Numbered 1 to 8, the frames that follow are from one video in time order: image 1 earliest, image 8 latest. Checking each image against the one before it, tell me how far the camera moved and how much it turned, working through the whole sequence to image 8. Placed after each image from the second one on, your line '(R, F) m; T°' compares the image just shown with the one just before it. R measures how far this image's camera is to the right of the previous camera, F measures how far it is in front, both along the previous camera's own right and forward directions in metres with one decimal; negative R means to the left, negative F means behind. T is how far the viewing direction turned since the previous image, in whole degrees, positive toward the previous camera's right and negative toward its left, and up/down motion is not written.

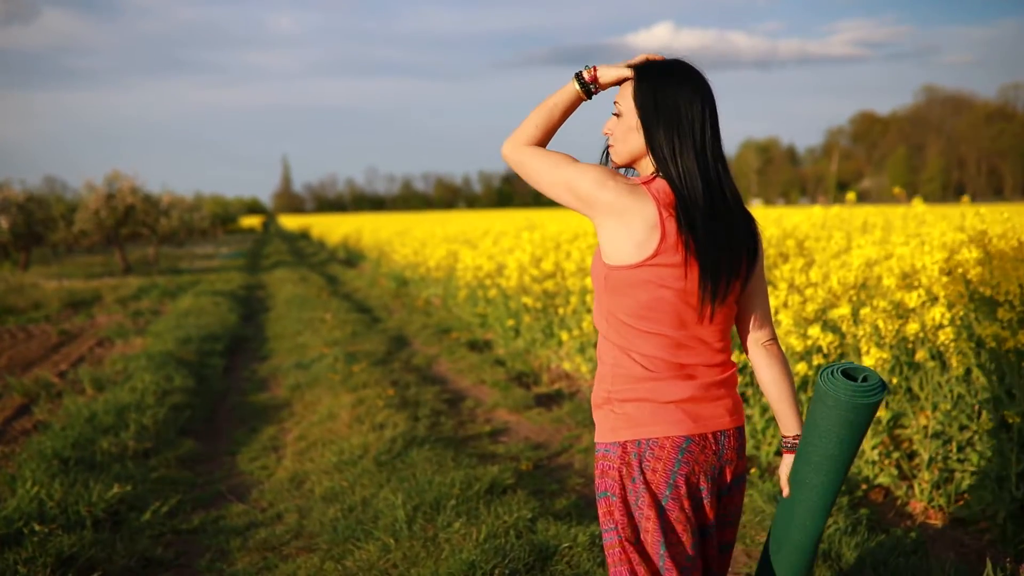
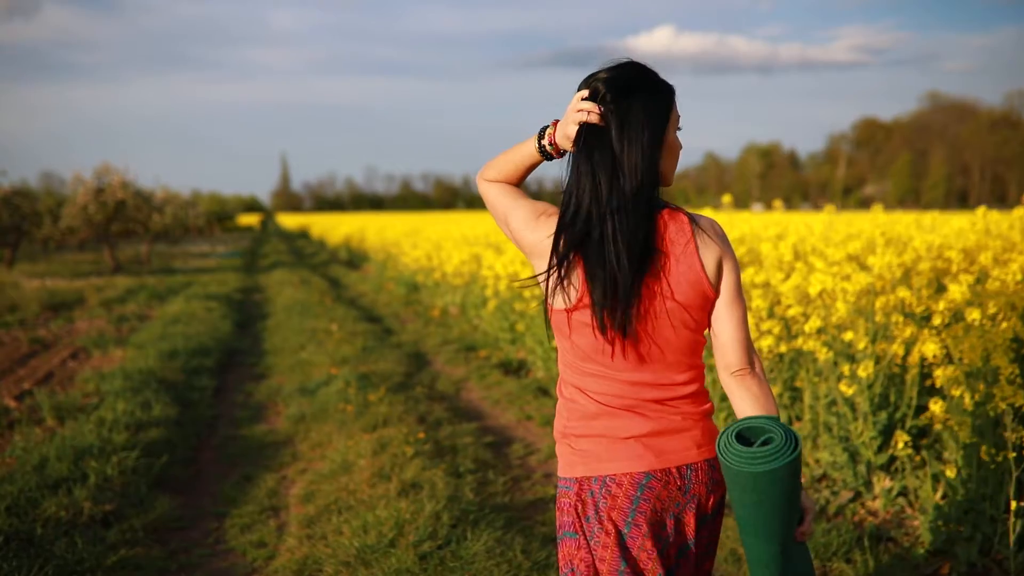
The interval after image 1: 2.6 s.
(-0.4, +1.3) m; 0°
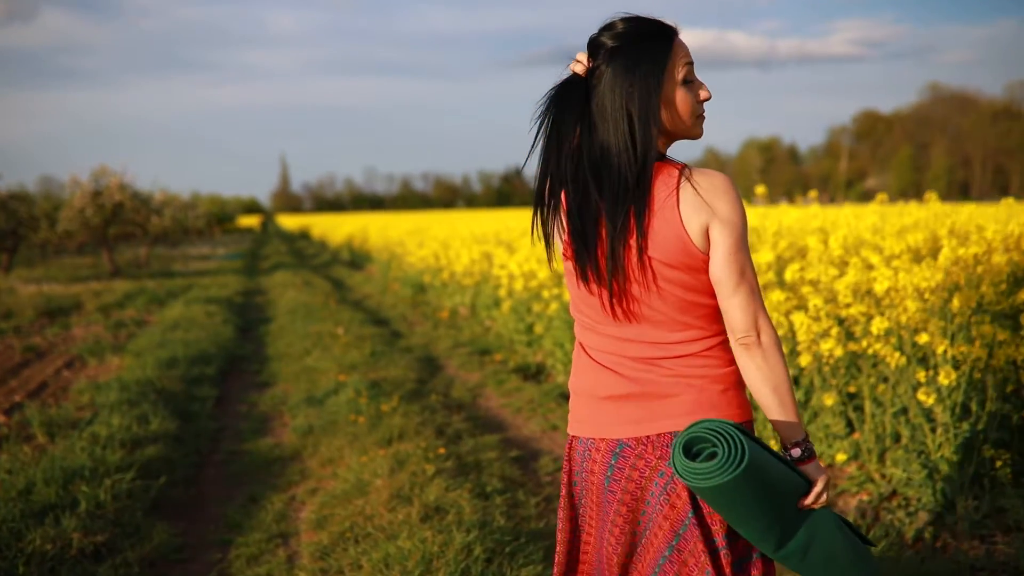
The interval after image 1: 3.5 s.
(-0.1, +0.4) m; 0°
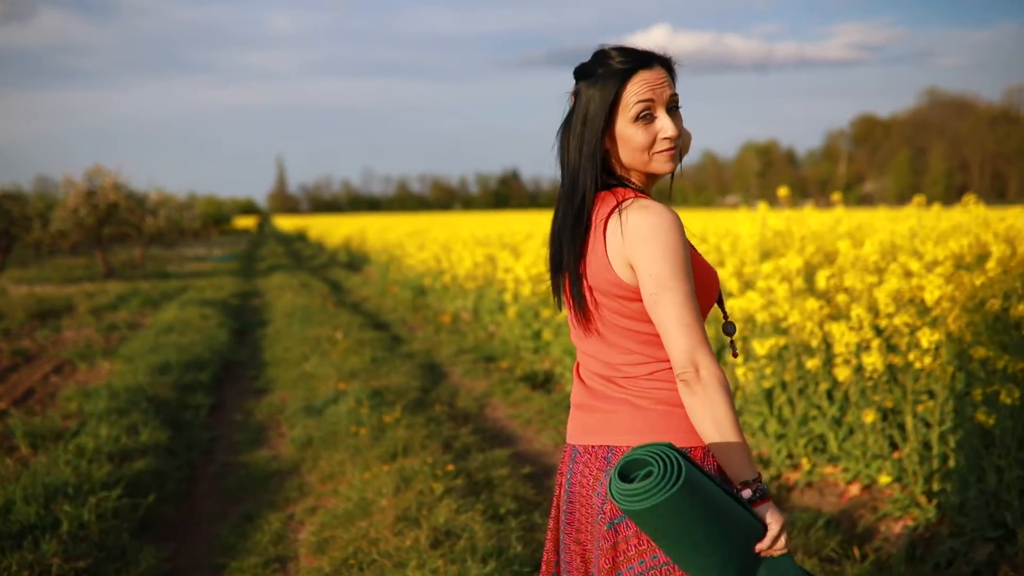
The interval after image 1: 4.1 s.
(-0.1, +0.3) m; 0°
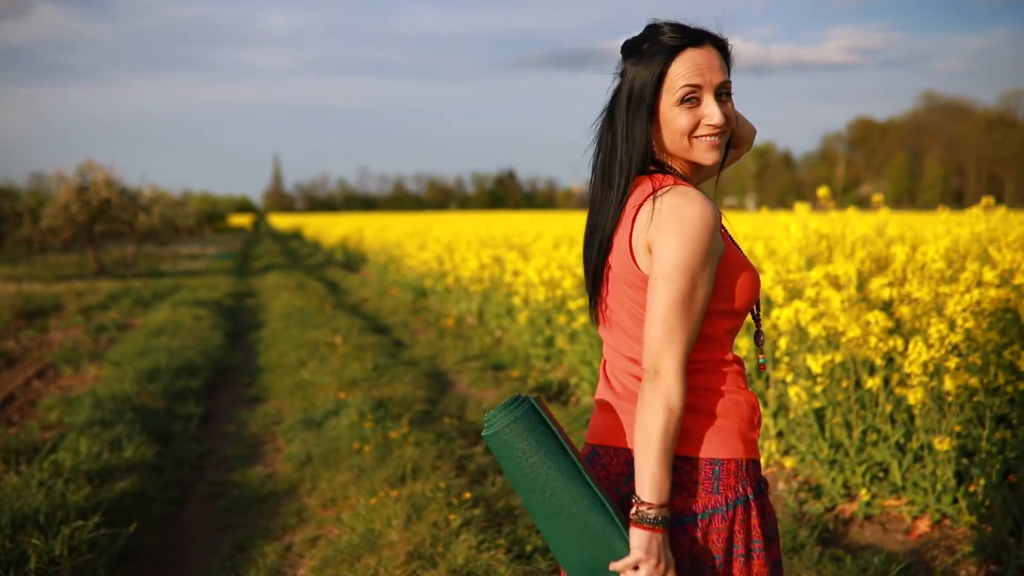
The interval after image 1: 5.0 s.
(-0.1, +0.5) m; 0°
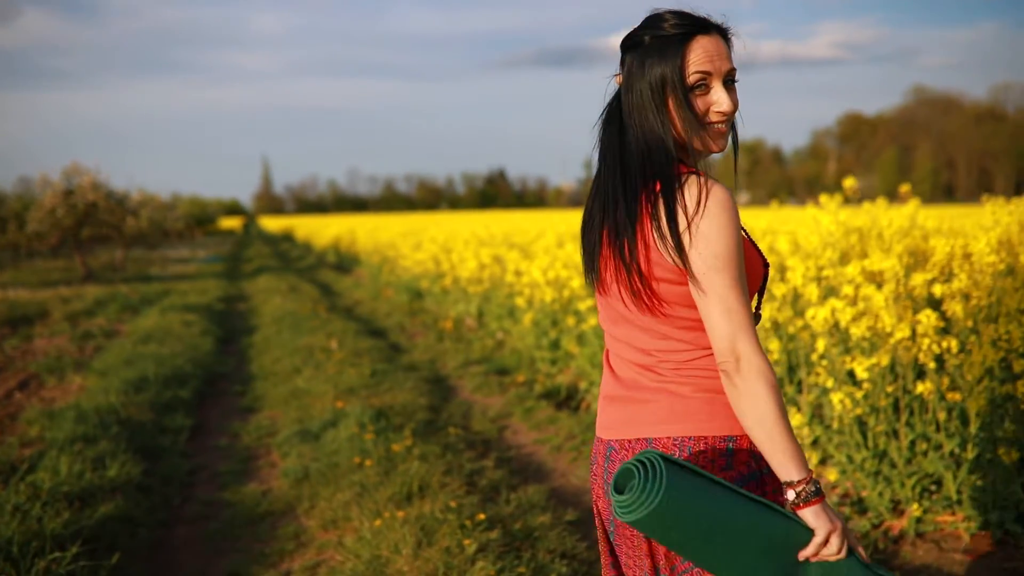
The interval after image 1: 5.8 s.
(-0.1, +0.3) m; +1°
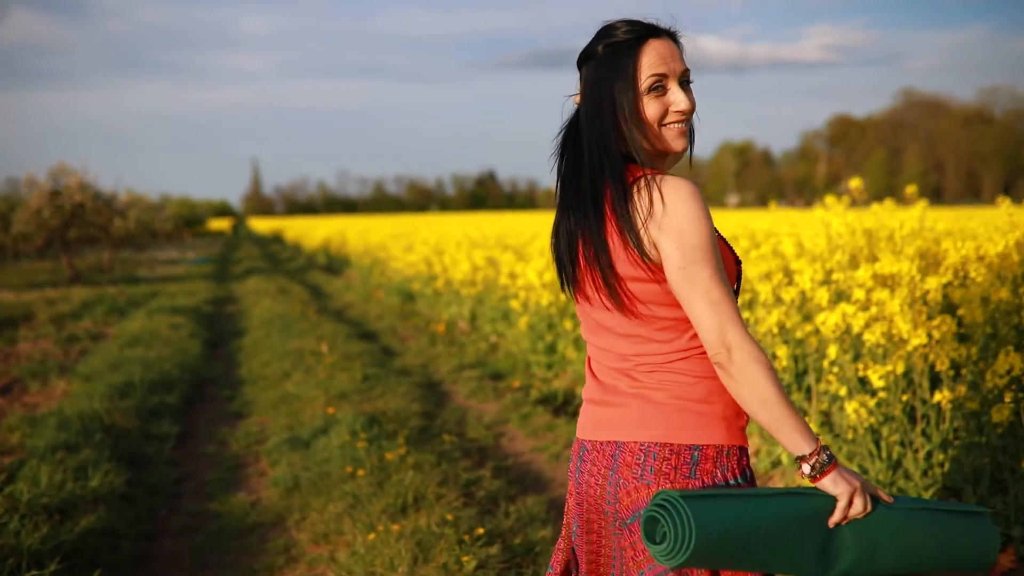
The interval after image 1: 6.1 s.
(0.0, +0.1) m; +1°
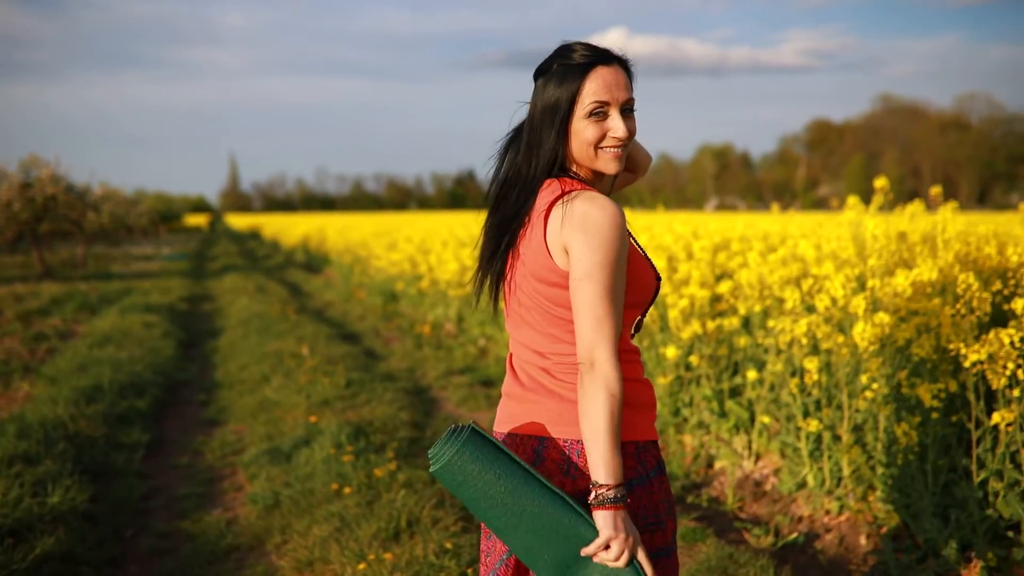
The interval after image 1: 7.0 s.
(-0.1, +0.4) m; +1°
